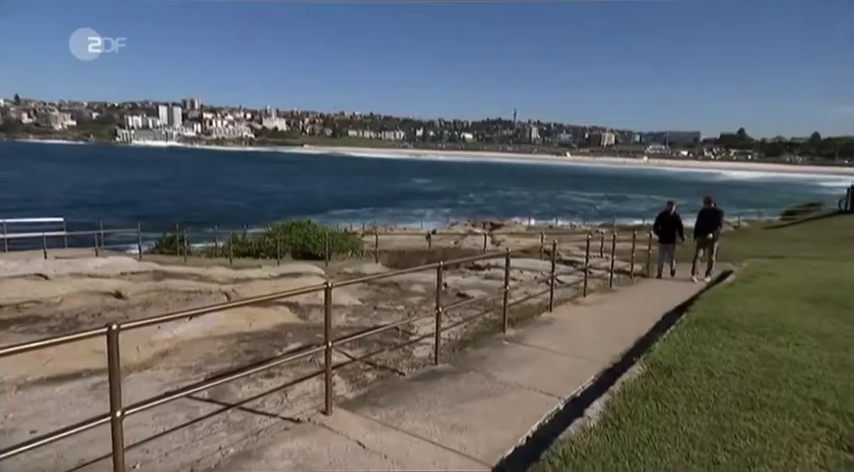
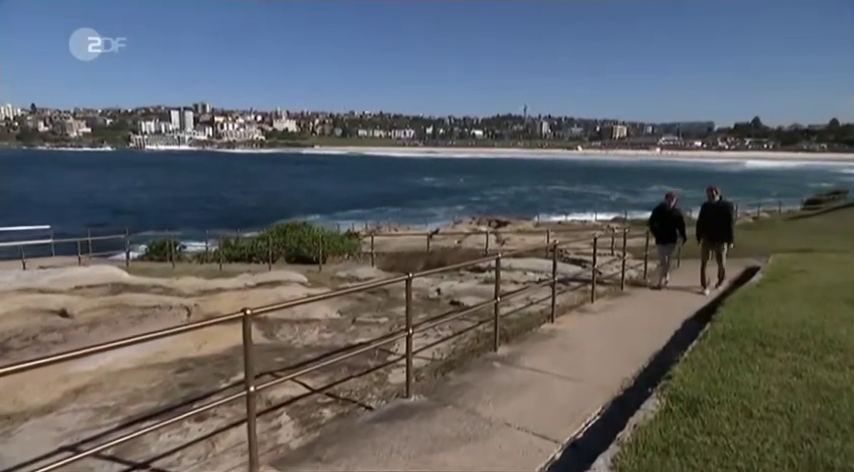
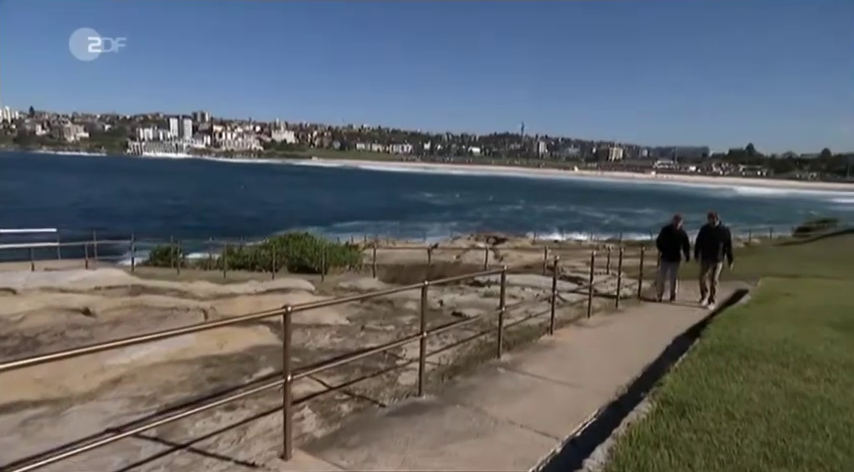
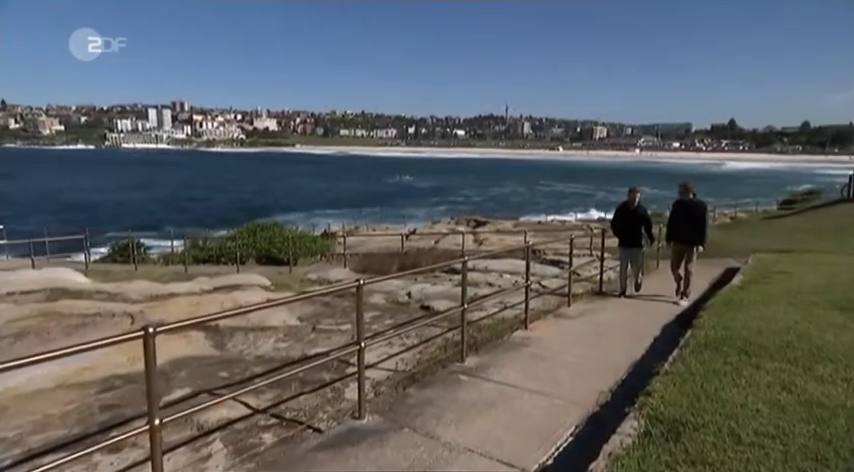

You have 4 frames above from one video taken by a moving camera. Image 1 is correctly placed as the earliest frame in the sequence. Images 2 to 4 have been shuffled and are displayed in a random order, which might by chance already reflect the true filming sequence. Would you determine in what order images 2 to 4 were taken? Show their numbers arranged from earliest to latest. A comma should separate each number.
3, 2, 4
